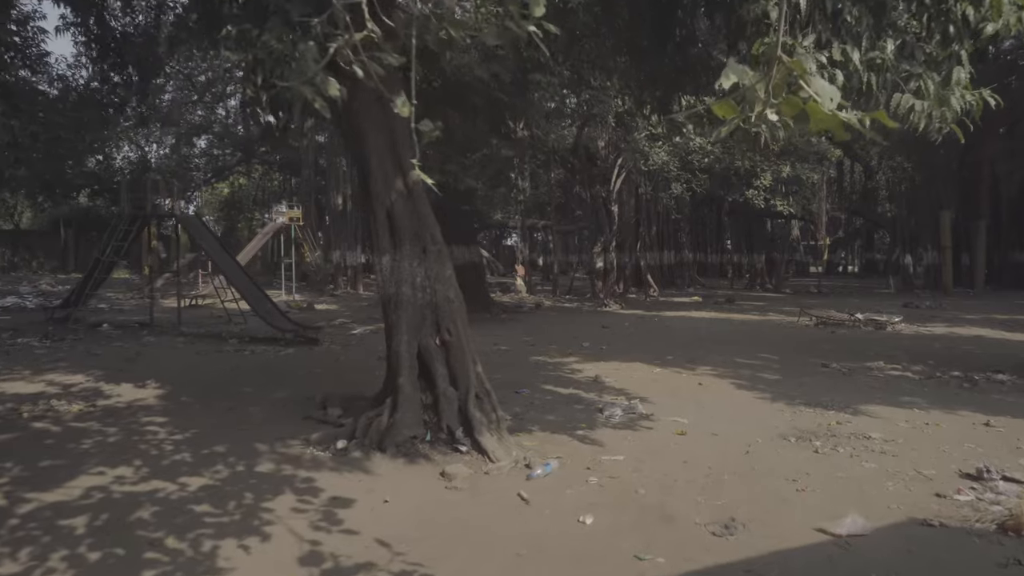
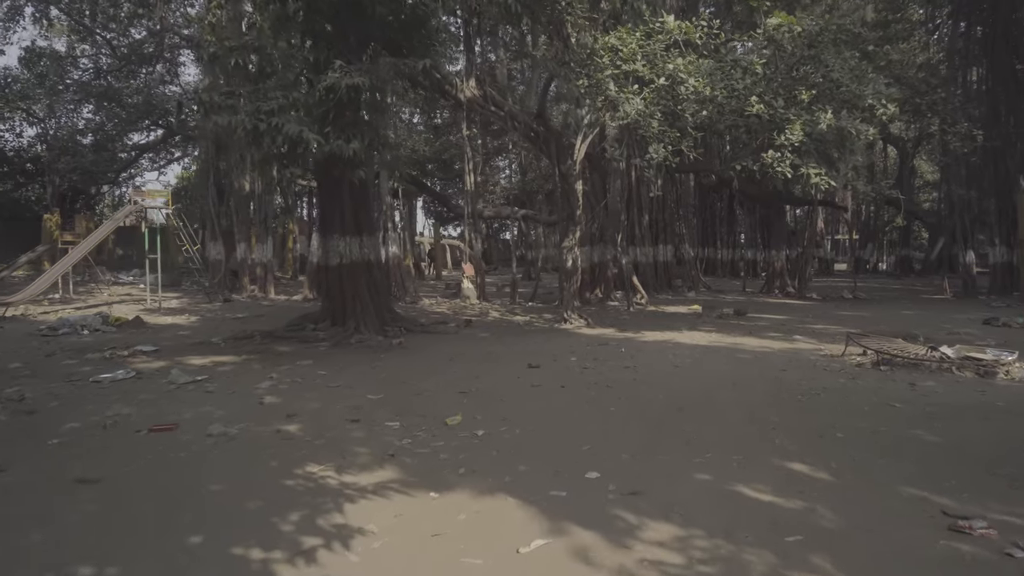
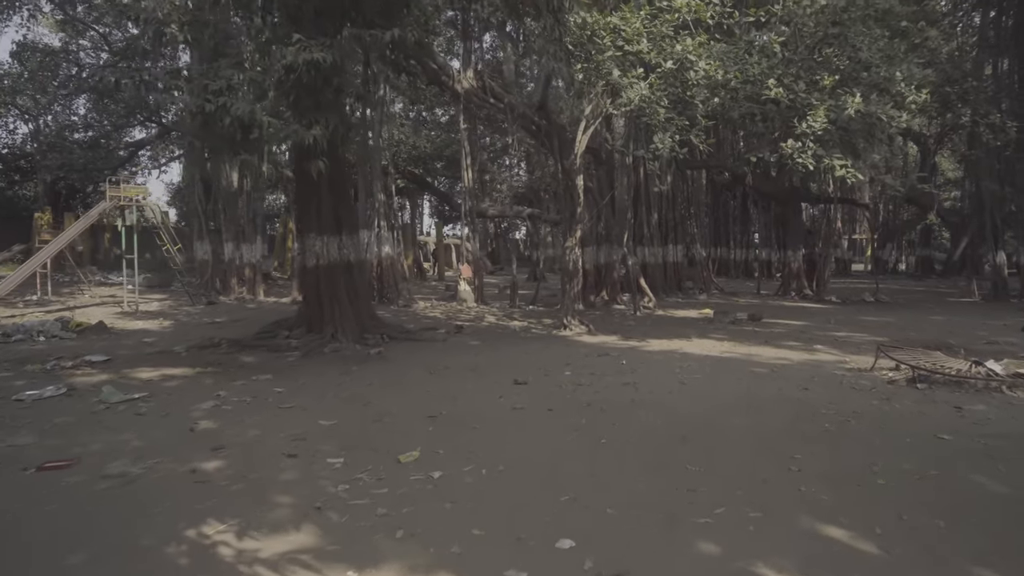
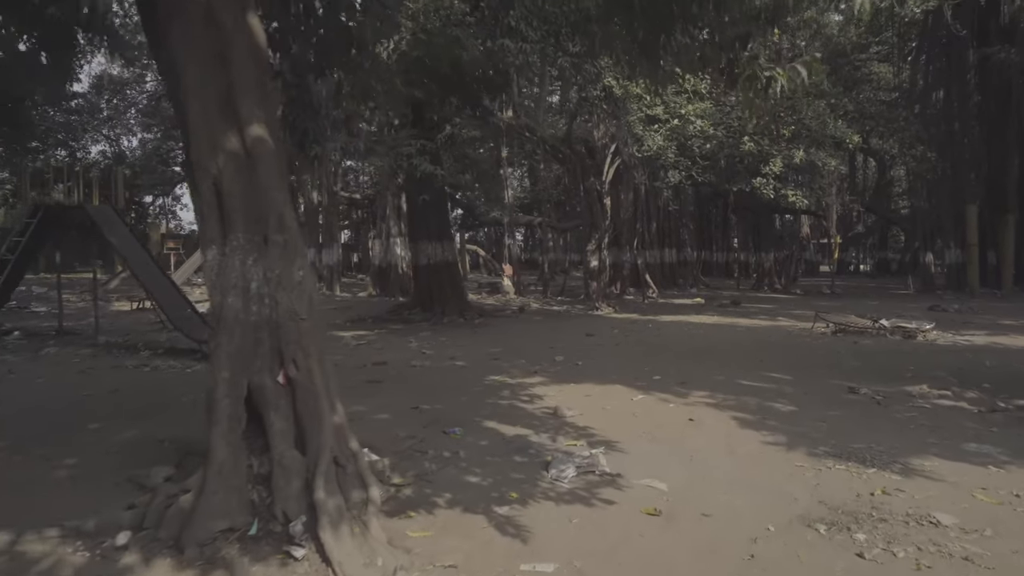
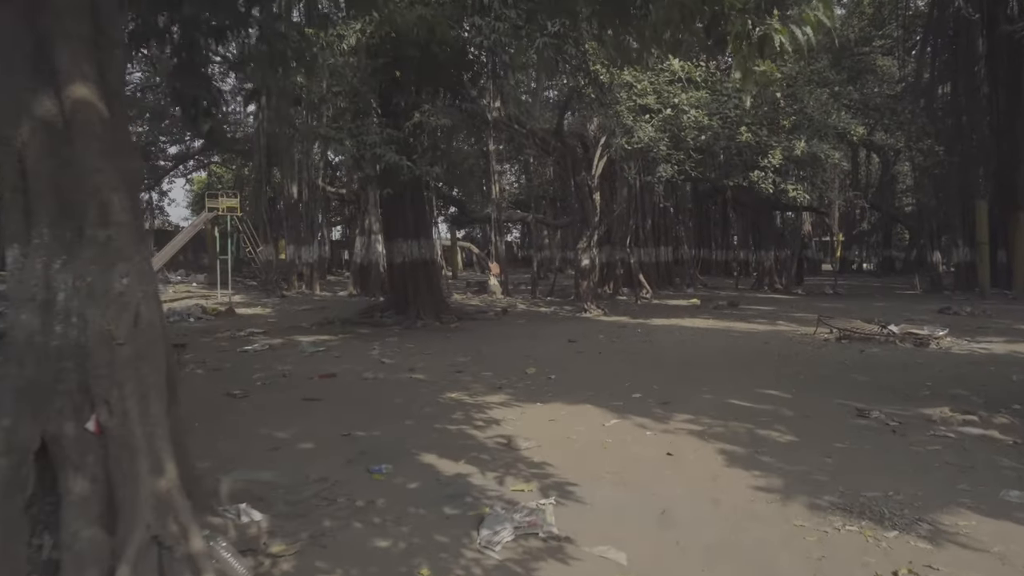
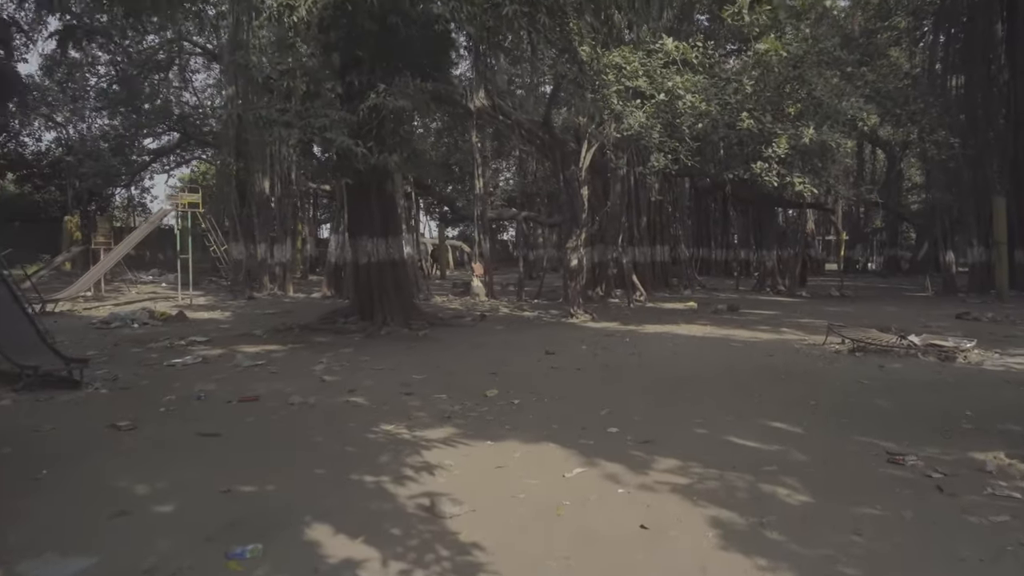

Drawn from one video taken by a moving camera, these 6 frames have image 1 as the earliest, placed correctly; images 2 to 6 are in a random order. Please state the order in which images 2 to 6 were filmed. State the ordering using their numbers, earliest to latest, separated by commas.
4, 5, 6, 2, 3
